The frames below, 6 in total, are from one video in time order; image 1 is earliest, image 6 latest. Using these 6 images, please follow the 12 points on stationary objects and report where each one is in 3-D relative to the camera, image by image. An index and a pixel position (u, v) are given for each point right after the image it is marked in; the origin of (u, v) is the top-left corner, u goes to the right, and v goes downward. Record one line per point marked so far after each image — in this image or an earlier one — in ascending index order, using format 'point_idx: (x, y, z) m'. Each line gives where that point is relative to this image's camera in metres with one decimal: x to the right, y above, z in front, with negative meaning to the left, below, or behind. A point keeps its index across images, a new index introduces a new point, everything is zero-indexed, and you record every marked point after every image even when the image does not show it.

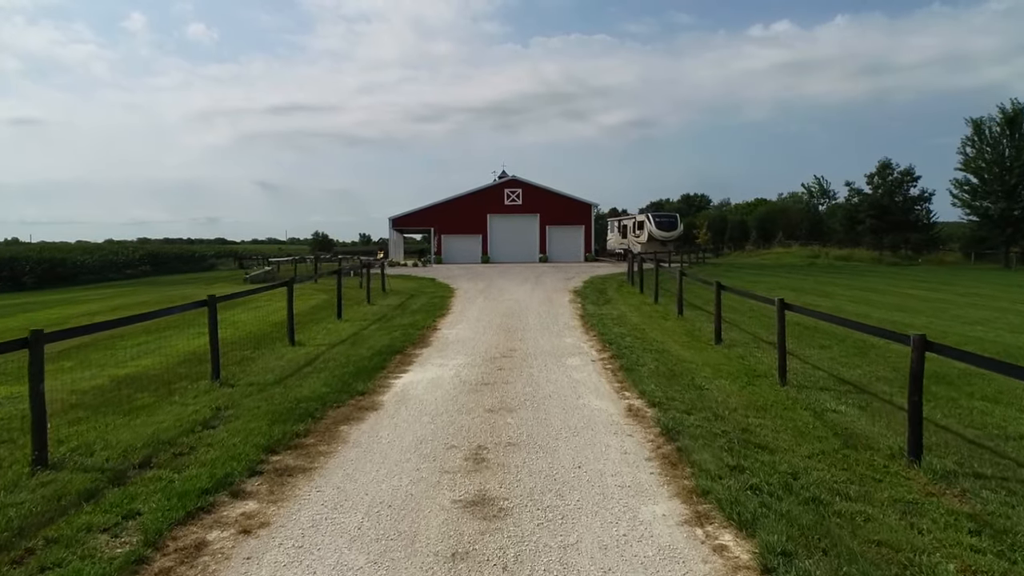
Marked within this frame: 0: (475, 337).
0: (-0.4, -0.5, +9.1) m
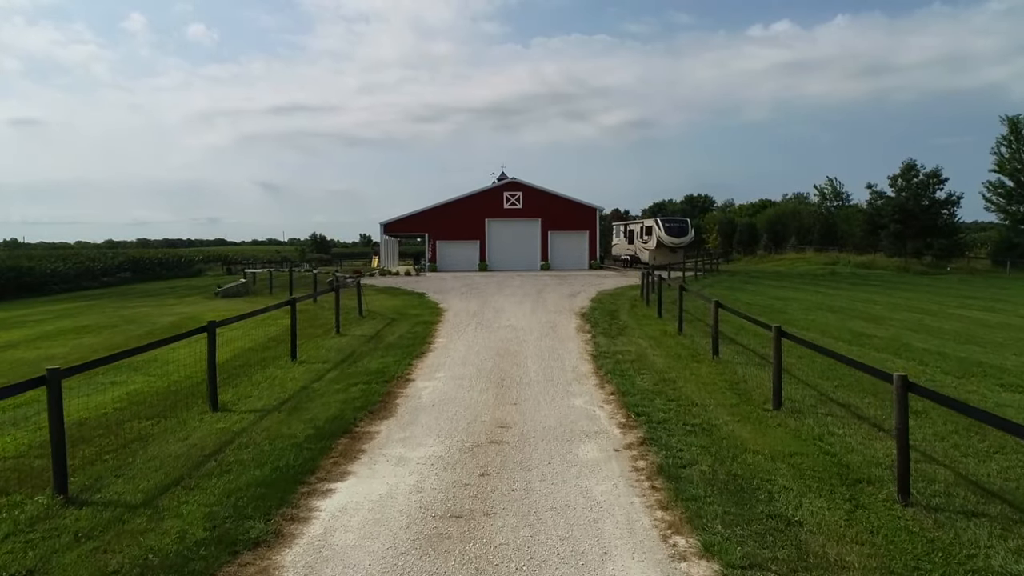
0: (-0.4, -0.8, +6.9) m
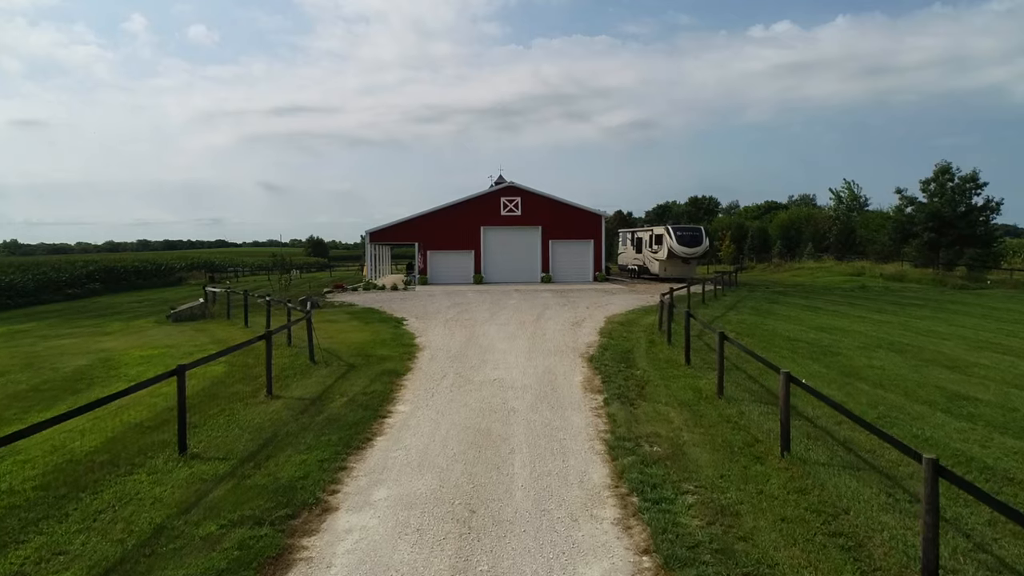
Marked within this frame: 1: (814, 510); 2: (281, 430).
0: (-0.6, -1.3, +4.2) m
1: (+1.7, -1.3, +5.1) m
2: (-1.9, -1.1, +7.3) m
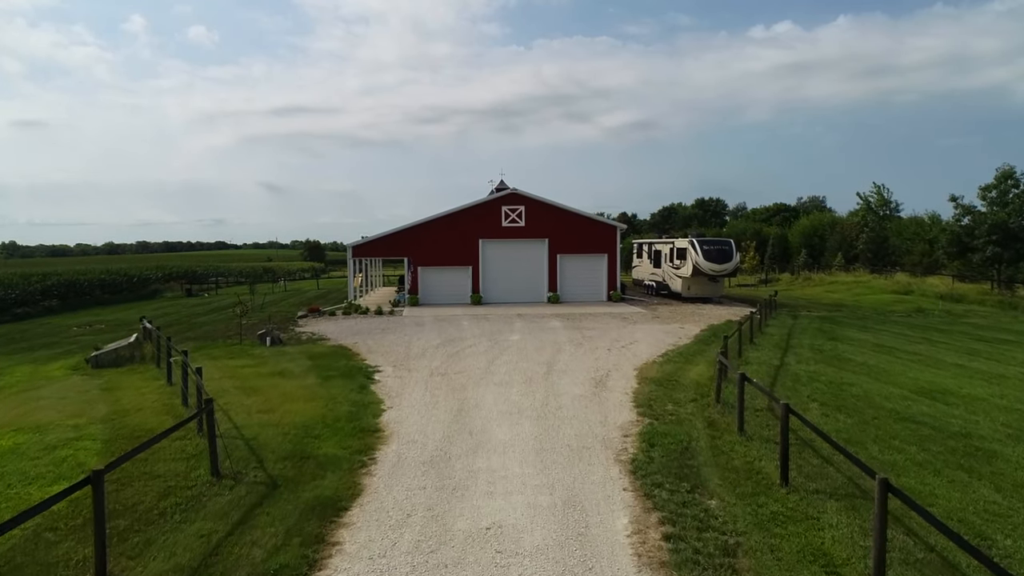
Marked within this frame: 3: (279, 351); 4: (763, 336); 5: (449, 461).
0: (-0.6, -1.9, +0.5) m
1: (+1.7, -1.9, +1.4) m
2: (-1.9, -1.7, +3.7) m
3: (-4.1, -1.1, +15.9) m
4: (+4.6, -0.9, +16.7) m
5: (-0.5, -1.5, +7.8) m
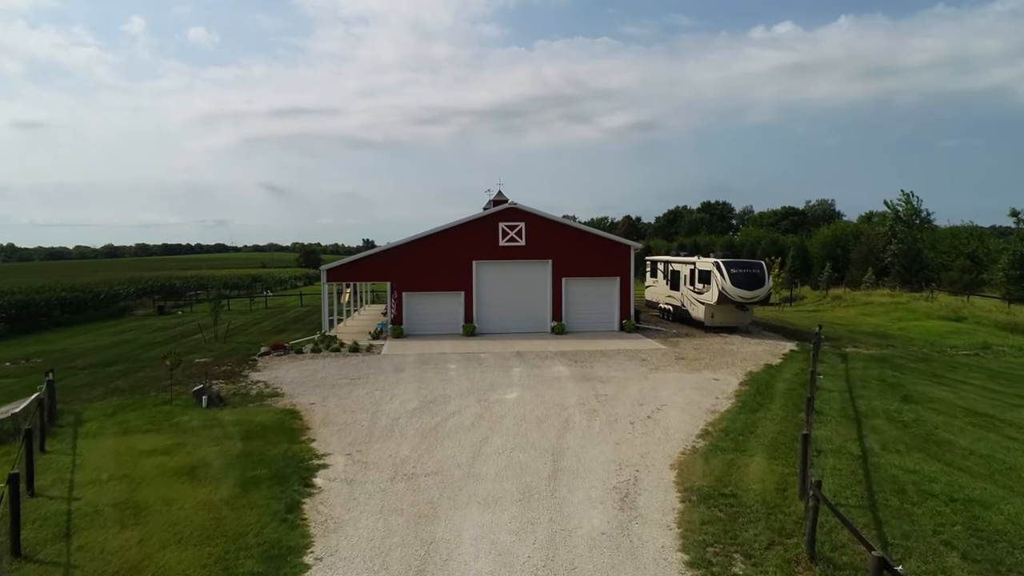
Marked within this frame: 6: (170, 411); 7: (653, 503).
0: (-0.7, -2.6, -2.9) m
1: (+1.6, -2.6, -2.0) m
2: (-2.0, -2.5, +0.3) m
3: (-4.2, -1.8, +12.5) m
4: (+4.6, -1.6, +13.3) m
5: (-0.6, -2.2, +4.4) m
6: (-5.1, -1.8, +13.5) m
7: (+1.3, -1.9, +8.3) m
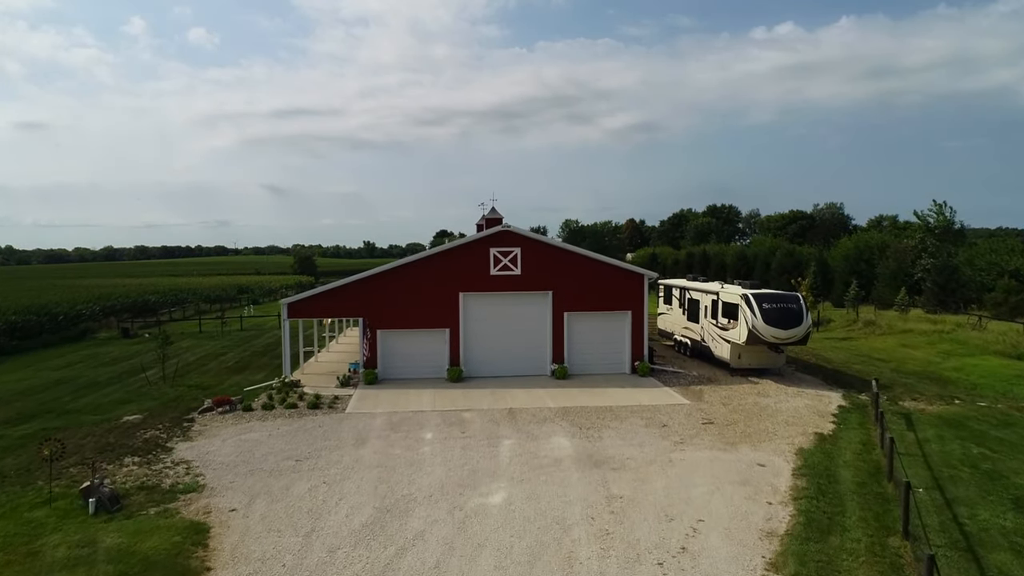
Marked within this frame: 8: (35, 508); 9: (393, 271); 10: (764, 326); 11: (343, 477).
0: (-0.9, -3.4, -6.3) m
1: (+1.4, -3.4, -5.4) m
2: (-2.2, -3.2, -3.1) m
3: (-4.3, -2.6, +9.1) m
4: (+4.4, -2.4, +9.9) m
5: (-0.8, -3.0, +1.0) m
6: (-5.3, -2.6, +10.1) m
7: (+1.1, -2.7, +4.9) m
8: (-5.7, -2.6, +10.8) m
9: (-2.7, +0.4, +19.7) m
10: (+5.2, -0.8, +18.8) m
11: (-2.2, -2.4, +11.8) m
